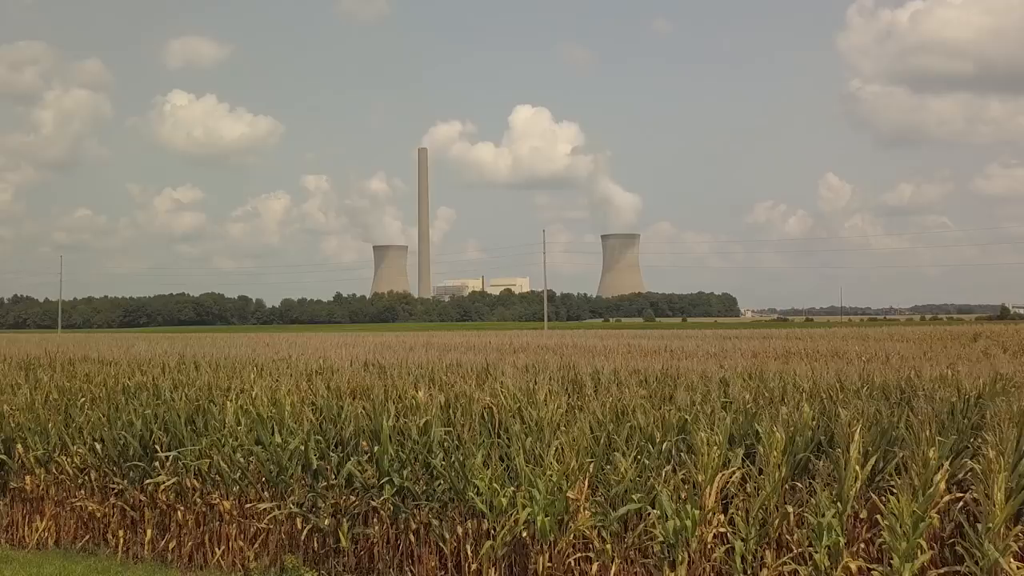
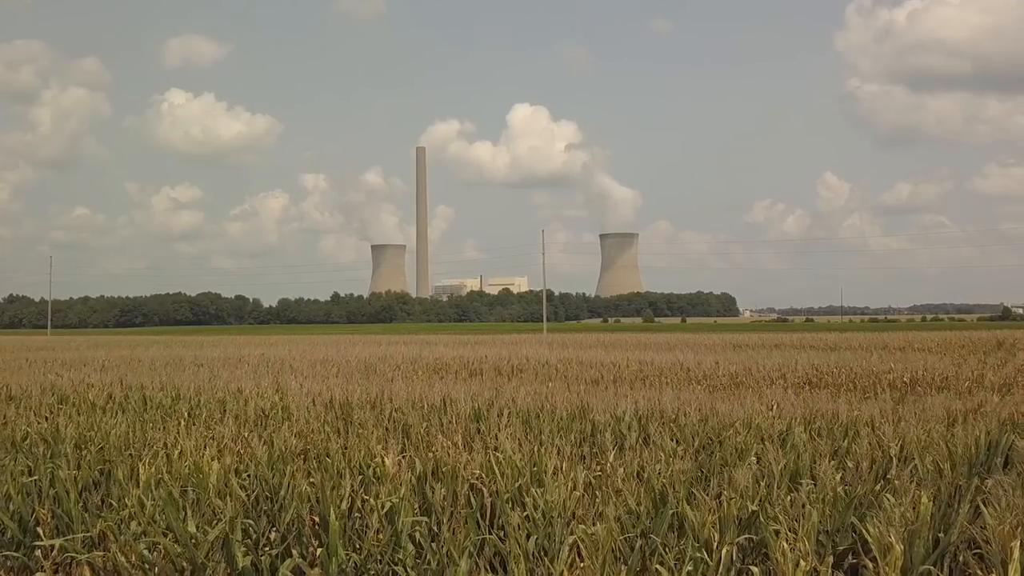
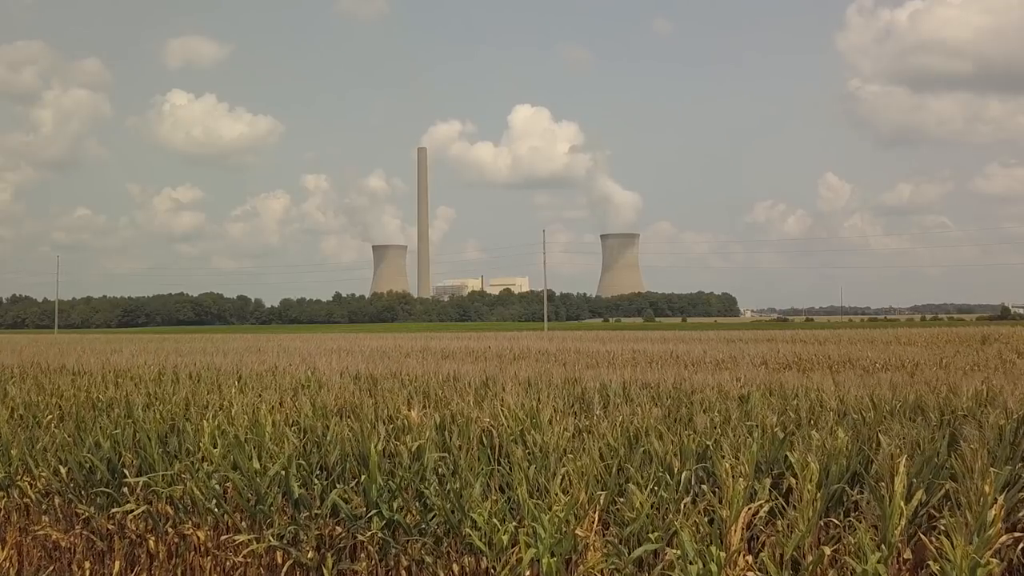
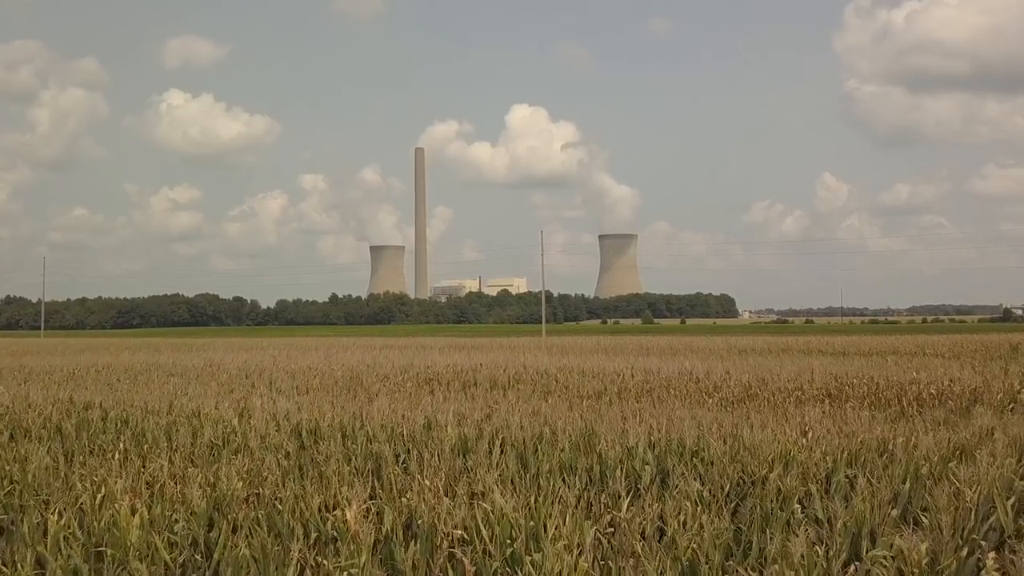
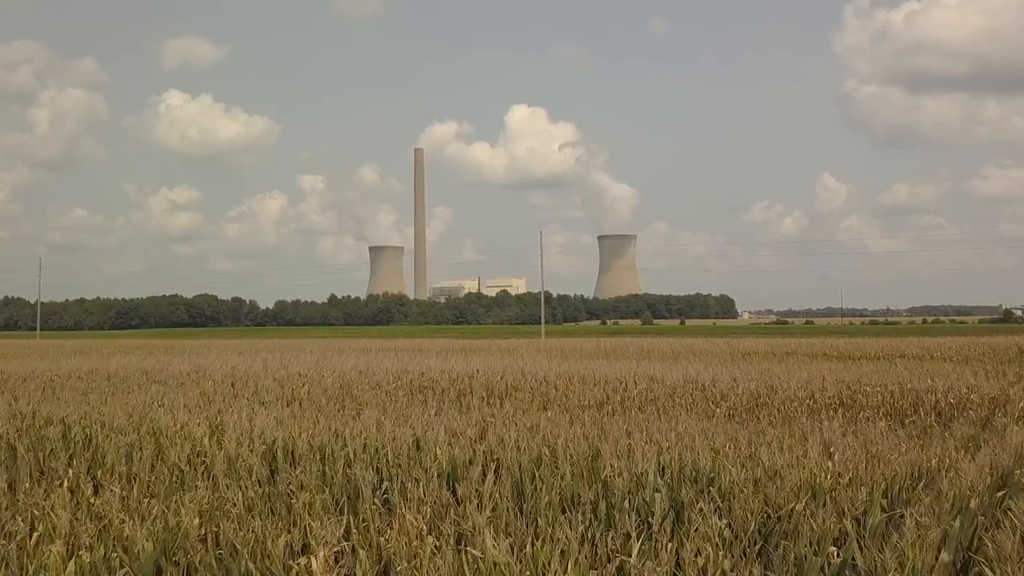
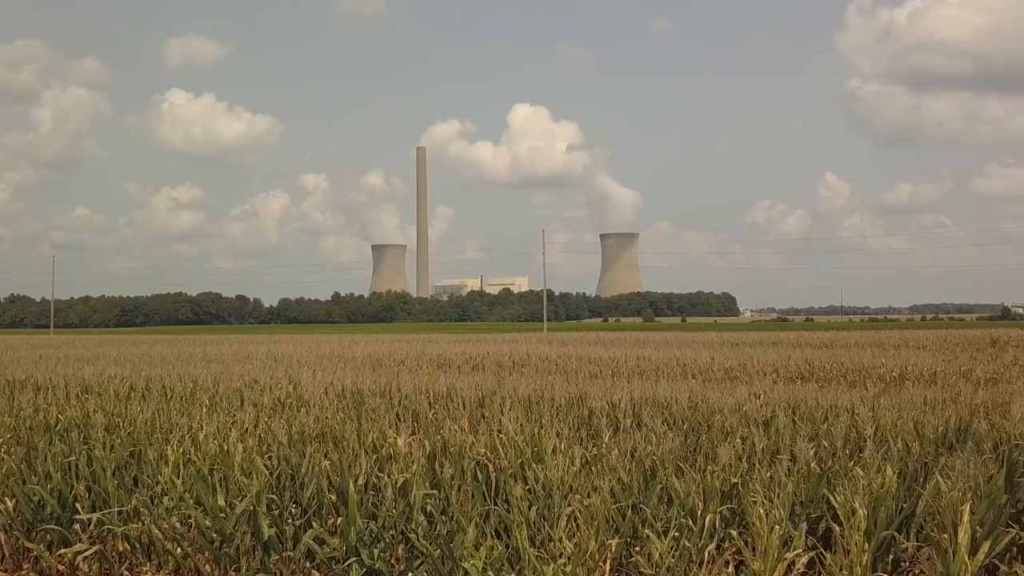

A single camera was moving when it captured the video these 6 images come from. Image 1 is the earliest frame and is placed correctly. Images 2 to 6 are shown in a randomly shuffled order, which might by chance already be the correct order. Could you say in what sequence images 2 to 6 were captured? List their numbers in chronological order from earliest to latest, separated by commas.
3, 6, 2, 4, 5
